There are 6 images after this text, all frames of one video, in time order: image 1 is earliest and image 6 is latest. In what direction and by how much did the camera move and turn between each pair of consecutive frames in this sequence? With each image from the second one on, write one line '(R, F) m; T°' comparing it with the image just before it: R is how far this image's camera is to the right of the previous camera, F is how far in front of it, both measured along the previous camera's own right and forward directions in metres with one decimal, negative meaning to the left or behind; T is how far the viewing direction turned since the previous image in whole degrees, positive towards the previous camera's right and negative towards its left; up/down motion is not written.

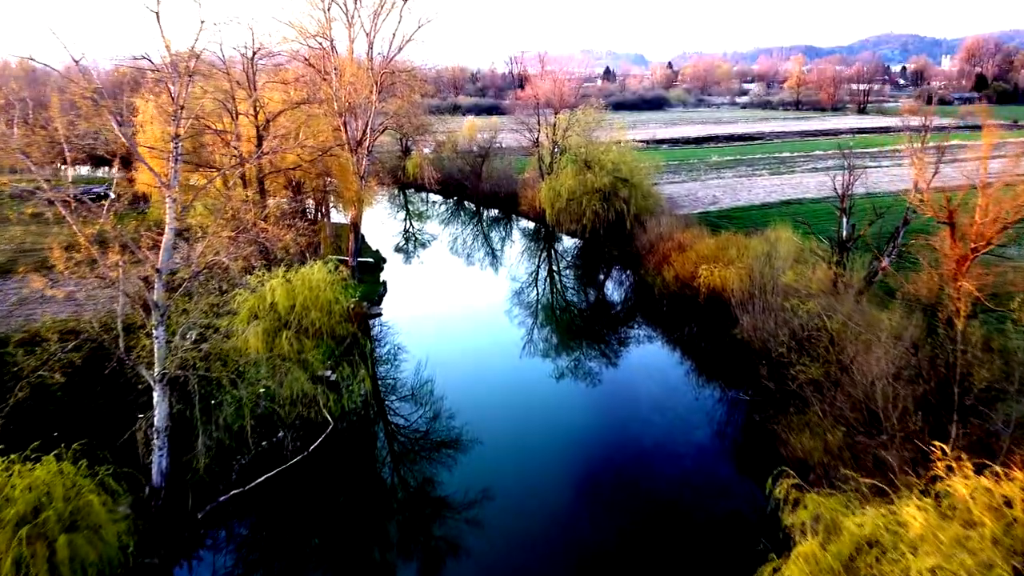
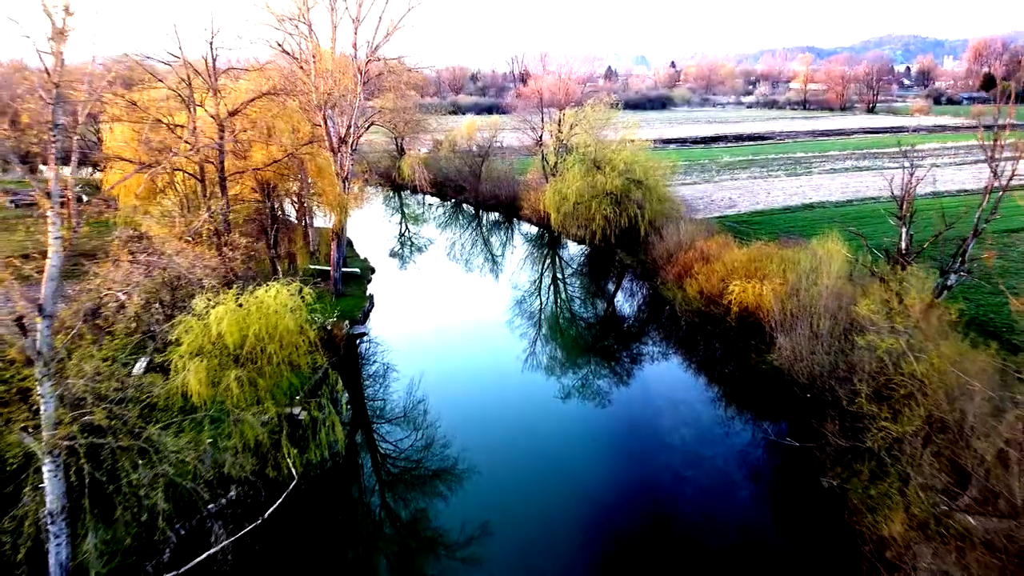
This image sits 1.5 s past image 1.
(0.0, +2.3) m; 0°
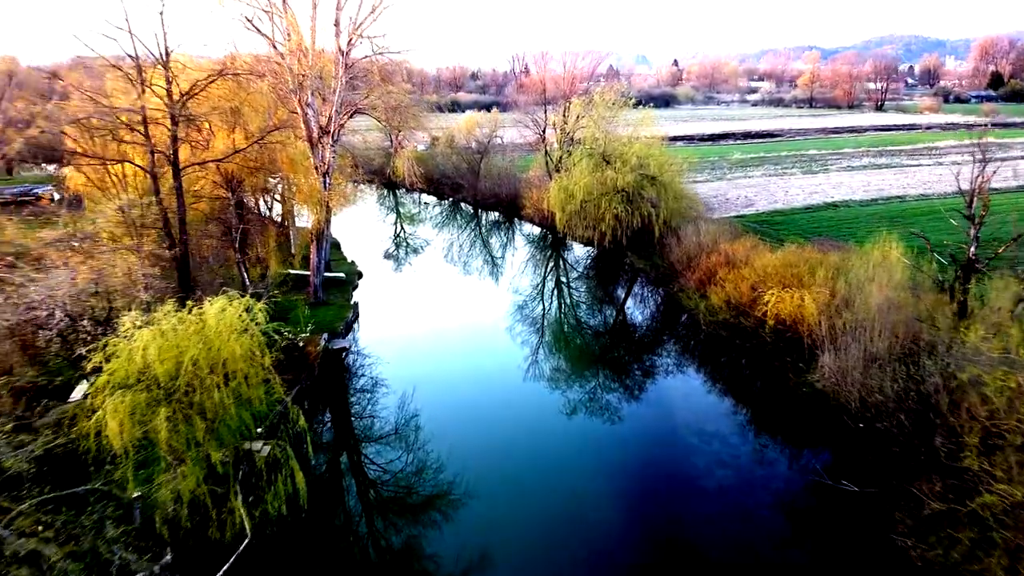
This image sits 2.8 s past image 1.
(0.0, +2.0) m; 0°
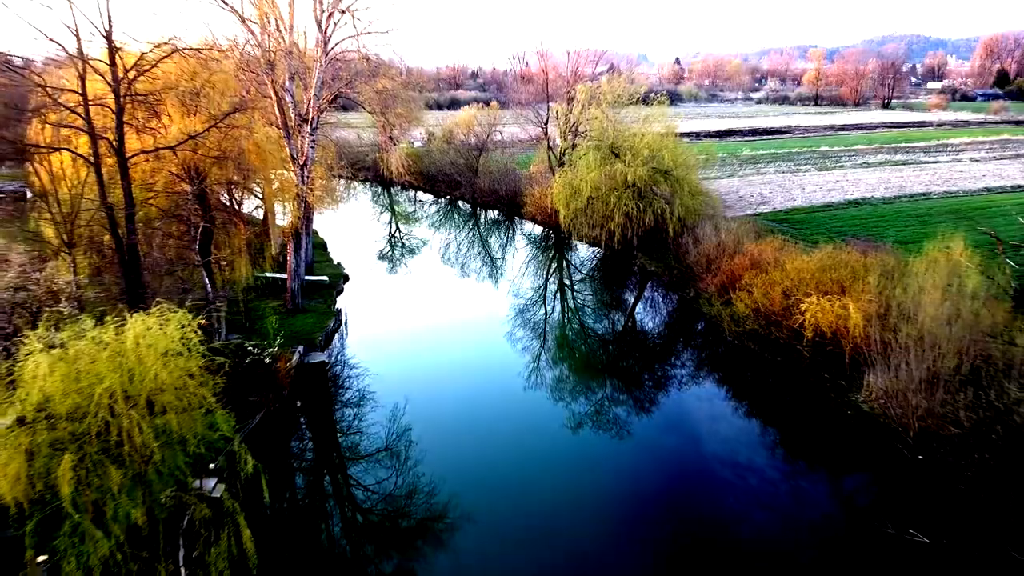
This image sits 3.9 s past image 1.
(0.0, +1.7) m; 0°
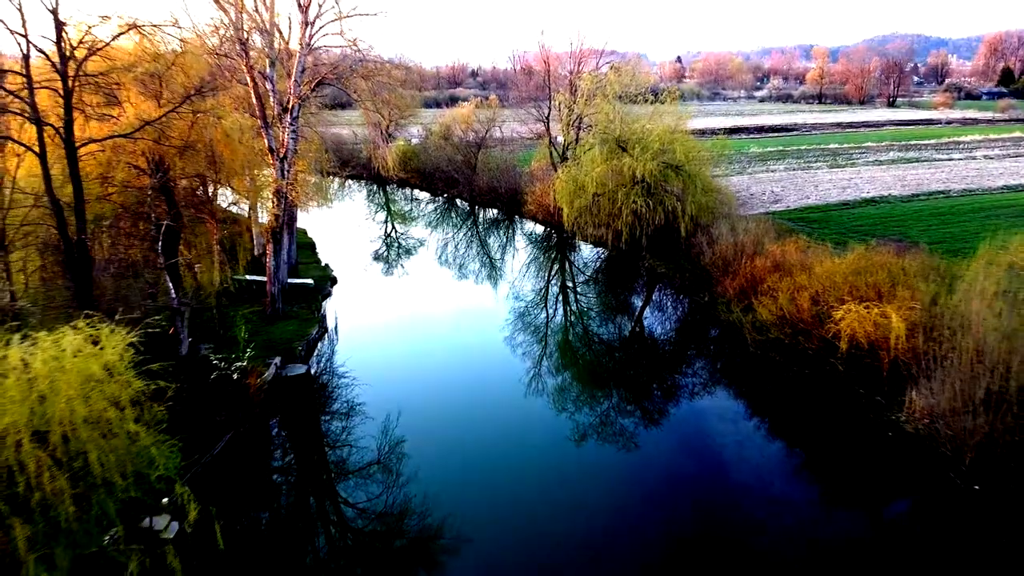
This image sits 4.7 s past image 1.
(0.0, +1.2) m; 0°
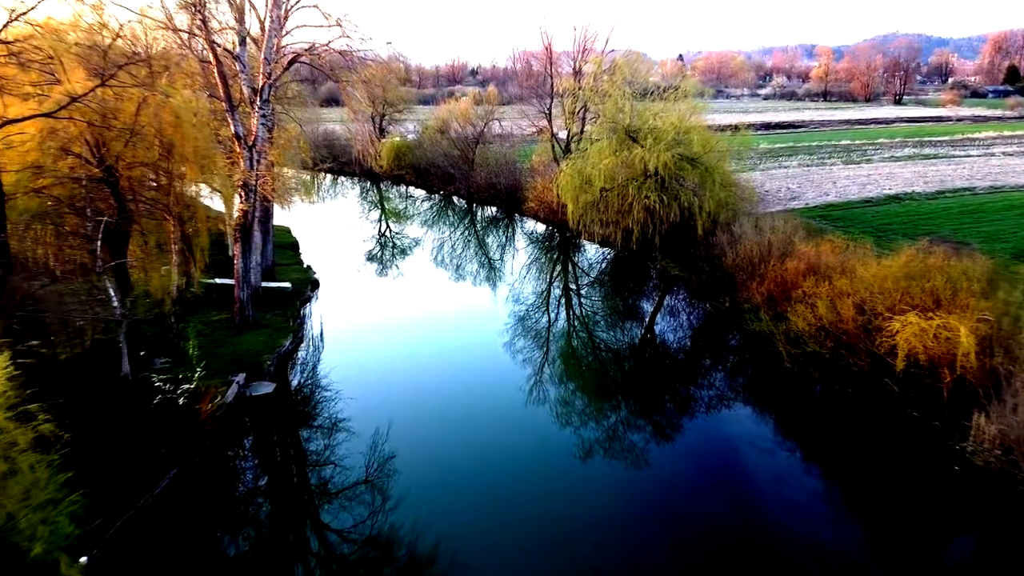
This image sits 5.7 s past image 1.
(0.0, +1.5) m; 0°
